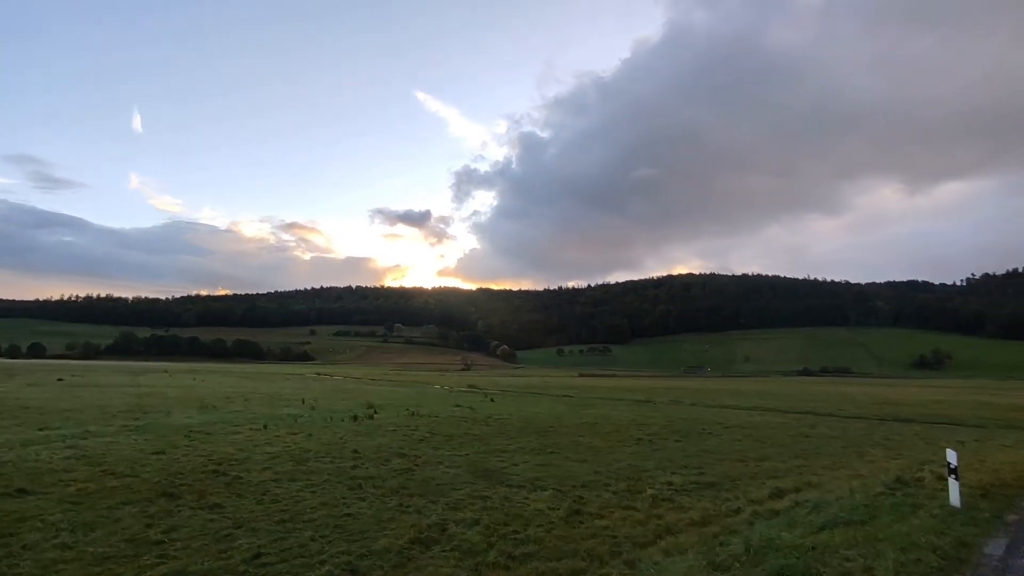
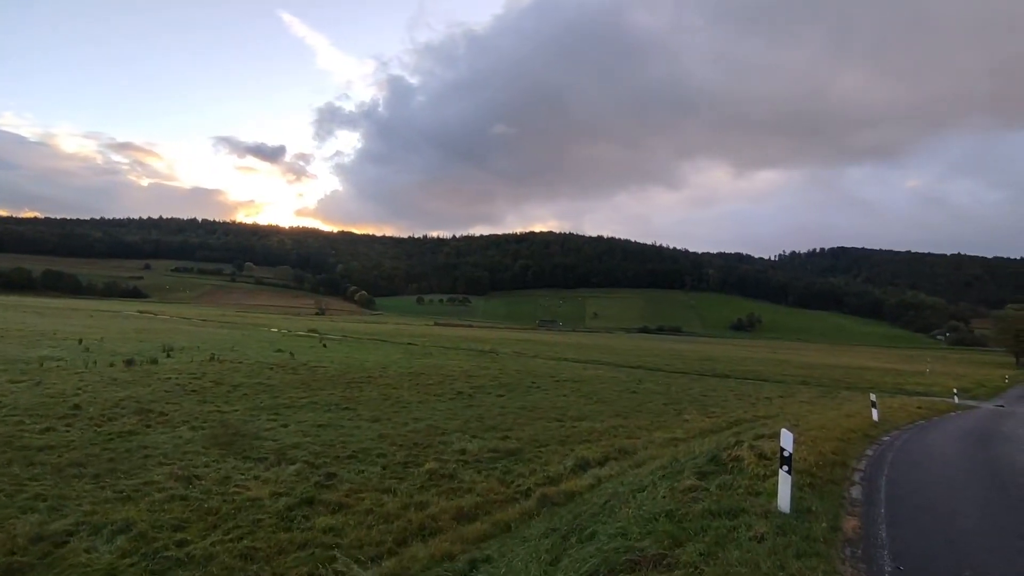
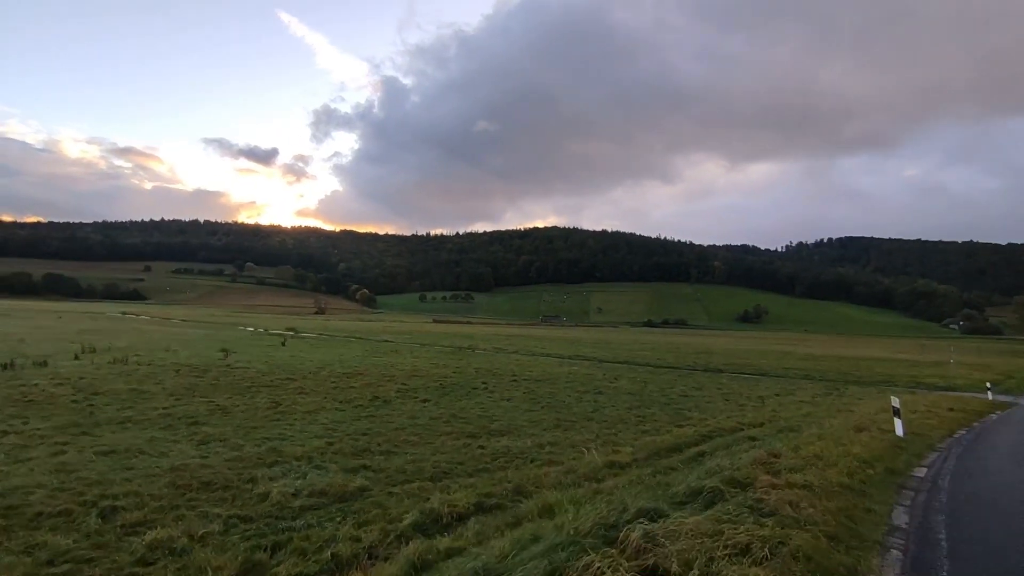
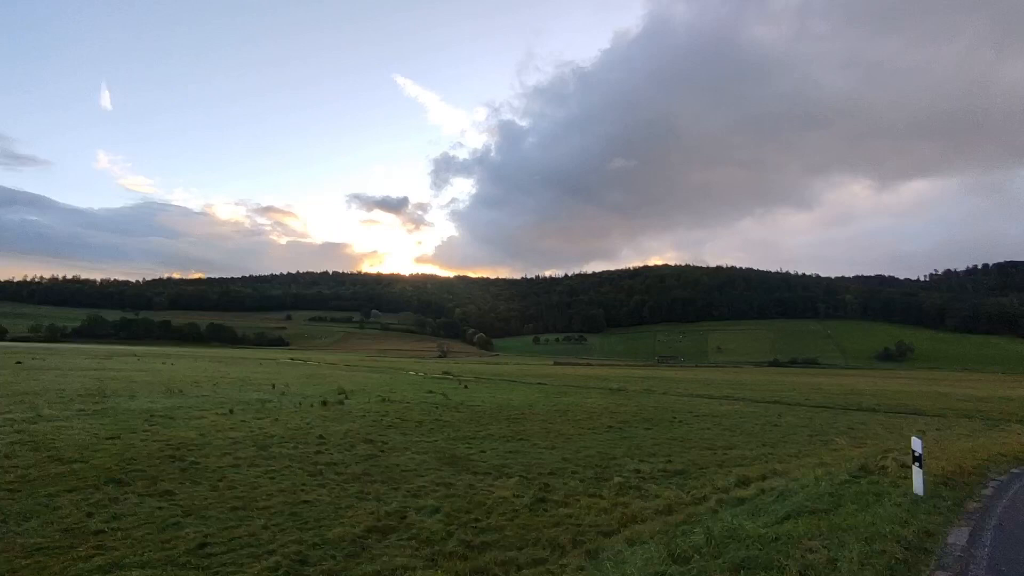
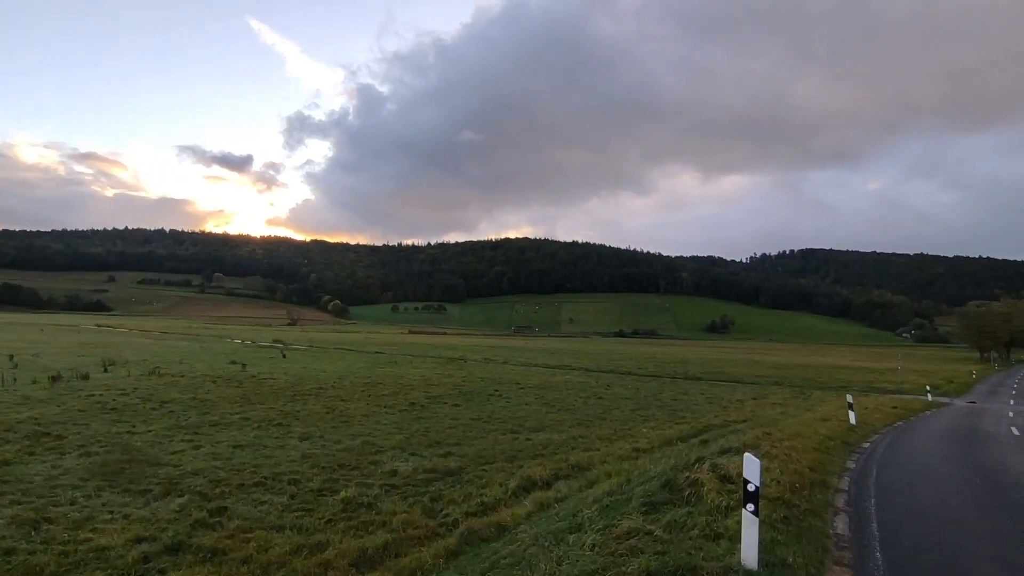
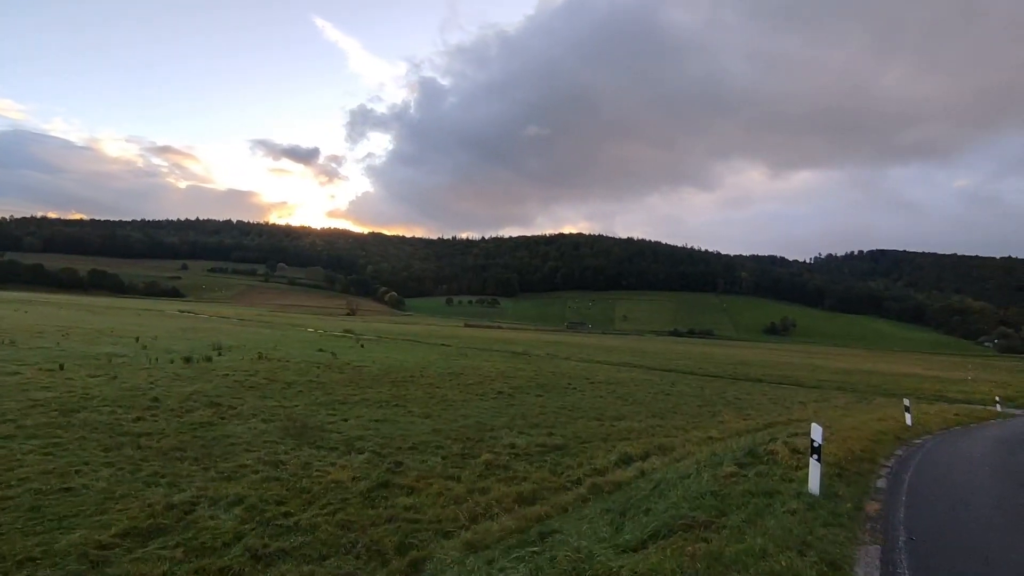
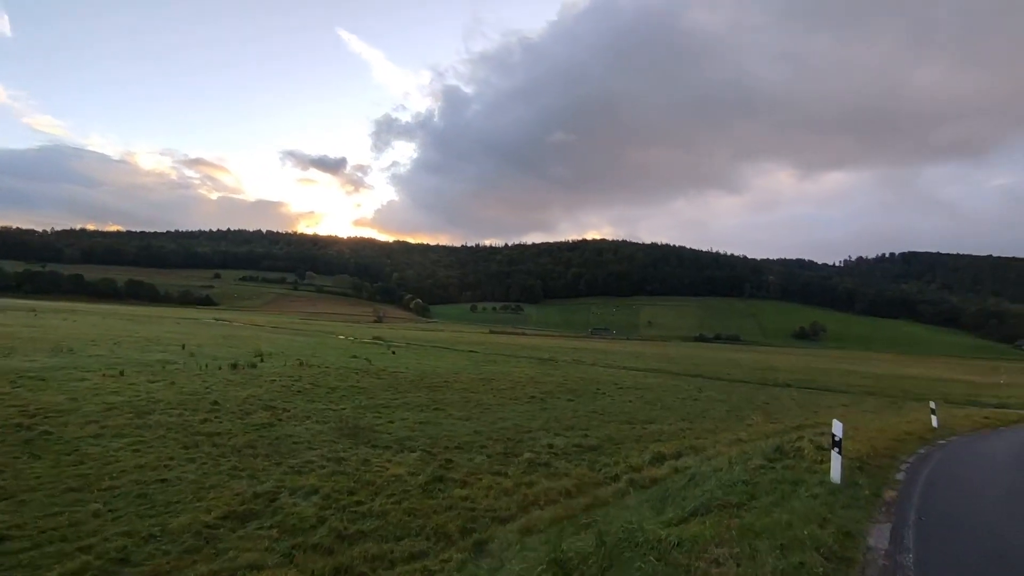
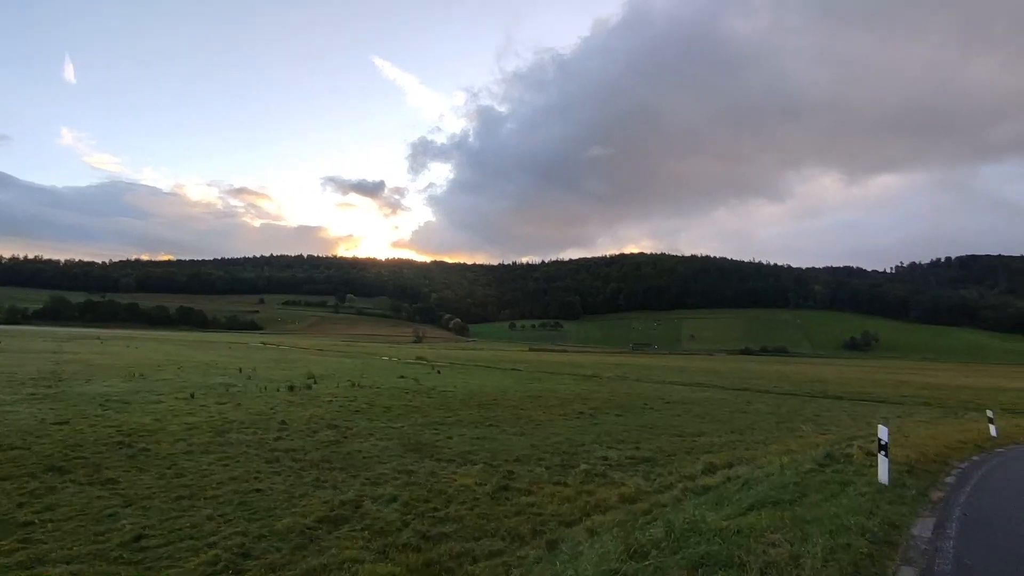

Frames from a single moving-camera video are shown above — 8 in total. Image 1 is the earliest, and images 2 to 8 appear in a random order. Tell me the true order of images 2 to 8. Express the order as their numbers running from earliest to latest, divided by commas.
4, 8, 7, 6, 2, 5, 3
